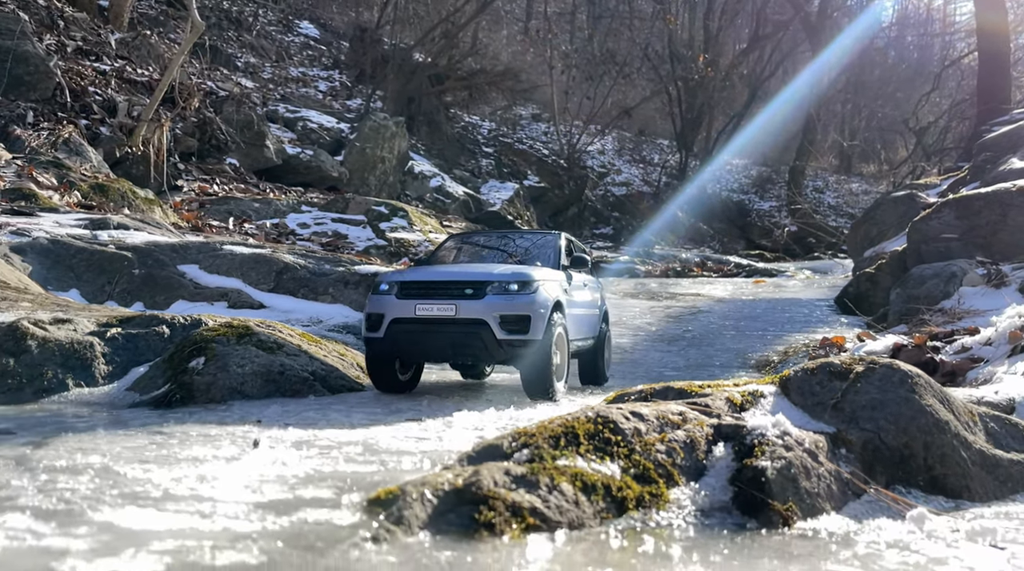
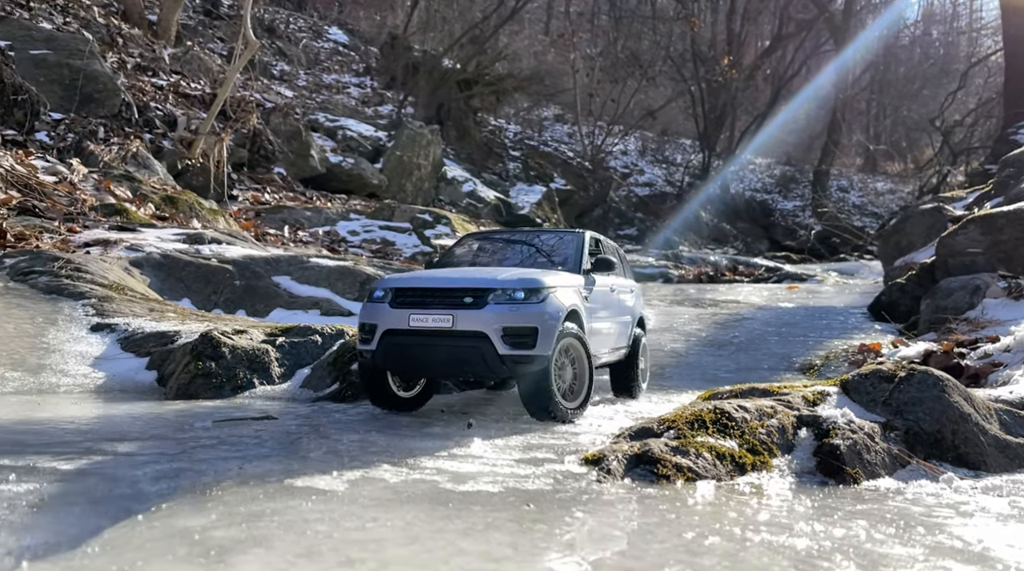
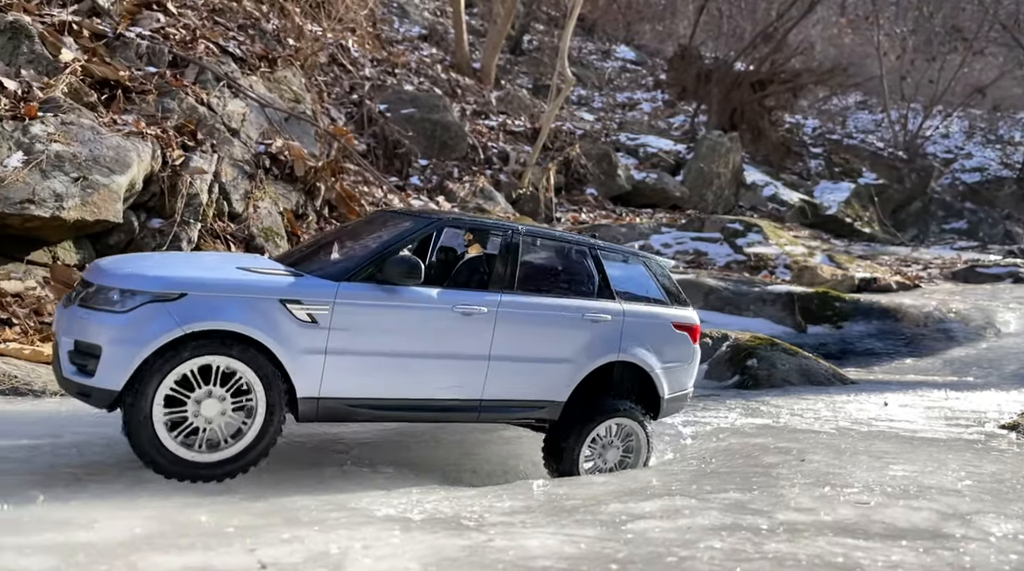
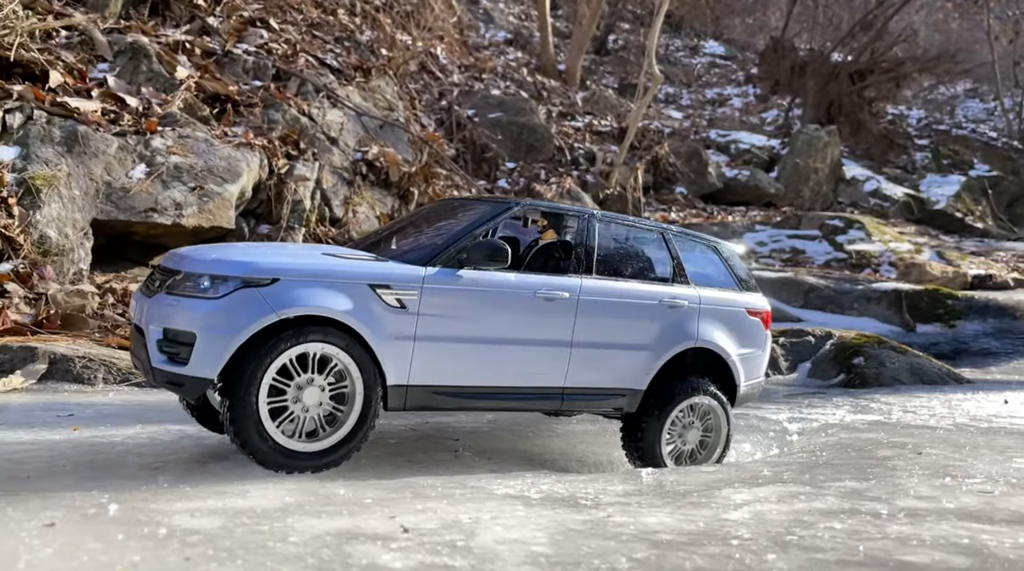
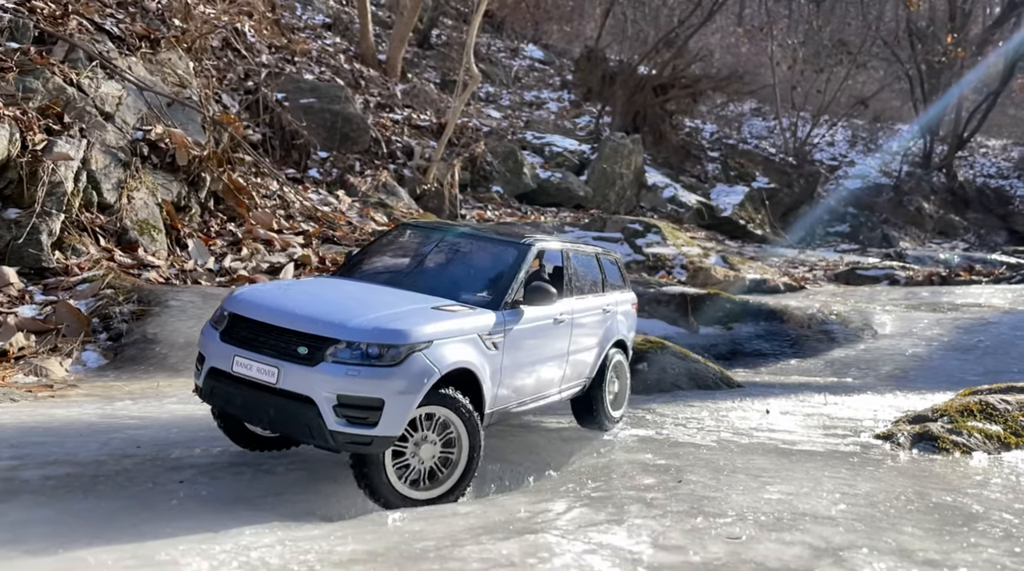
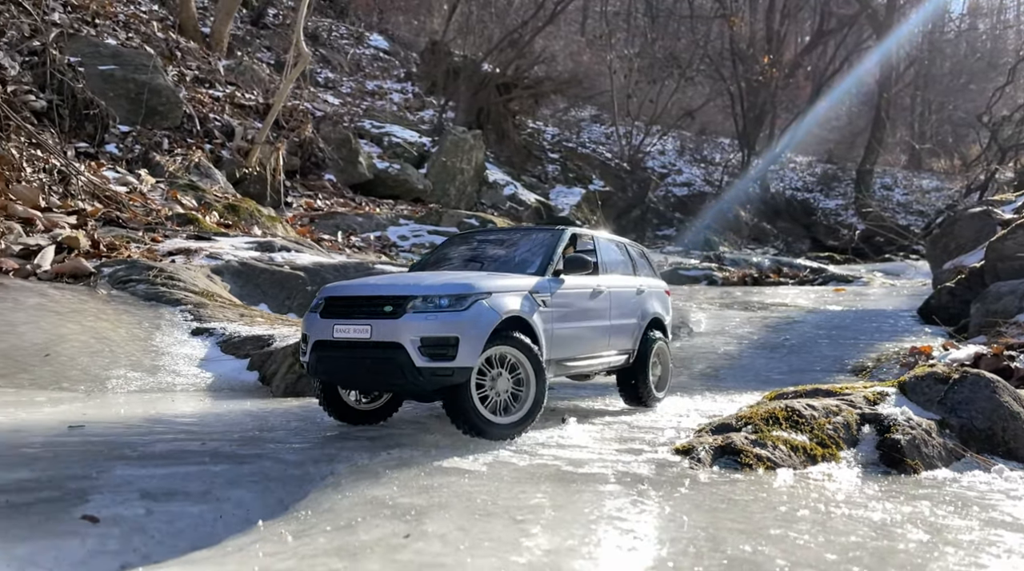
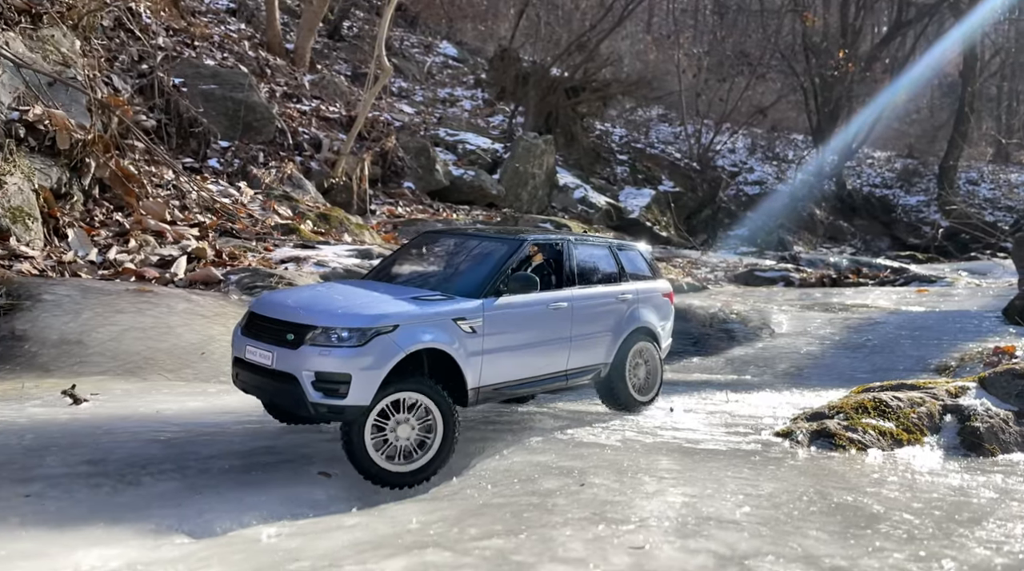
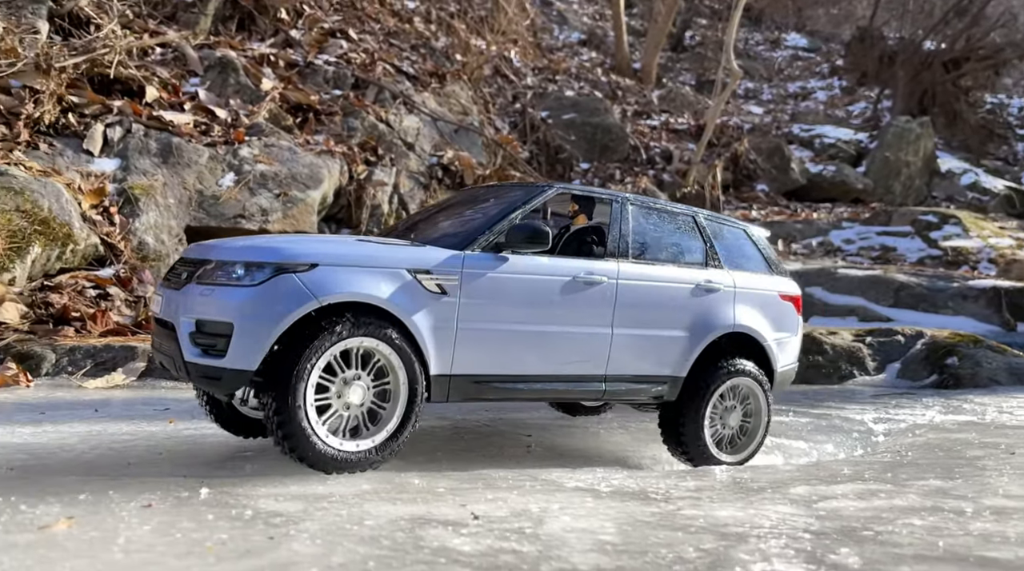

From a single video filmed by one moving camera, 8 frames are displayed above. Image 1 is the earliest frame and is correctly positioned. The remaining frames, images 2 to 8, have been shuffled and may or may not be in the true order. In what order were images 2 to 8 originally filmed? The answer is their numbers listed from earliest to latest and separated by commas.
2, 6, 7, 5, 3, 4, 8
